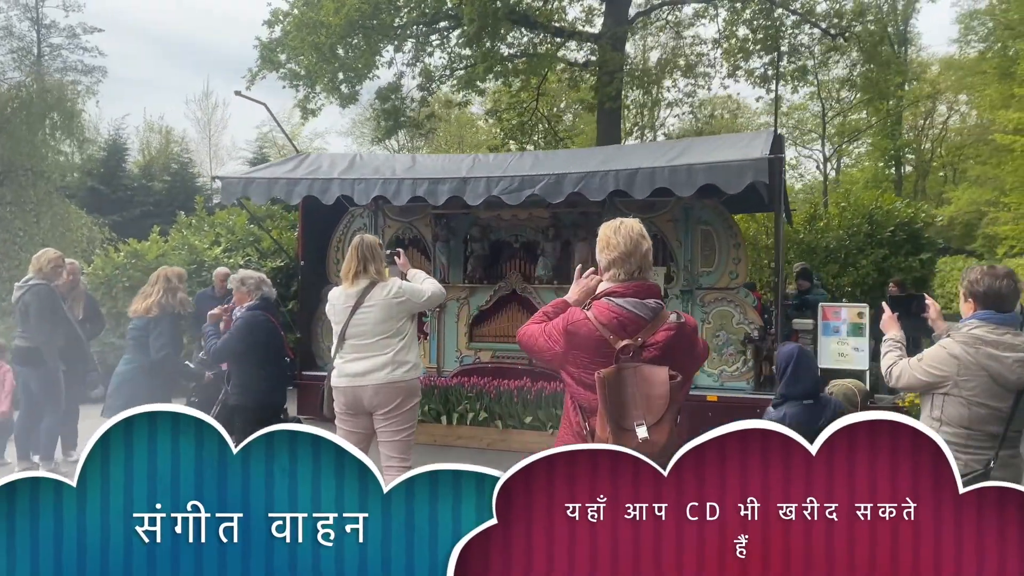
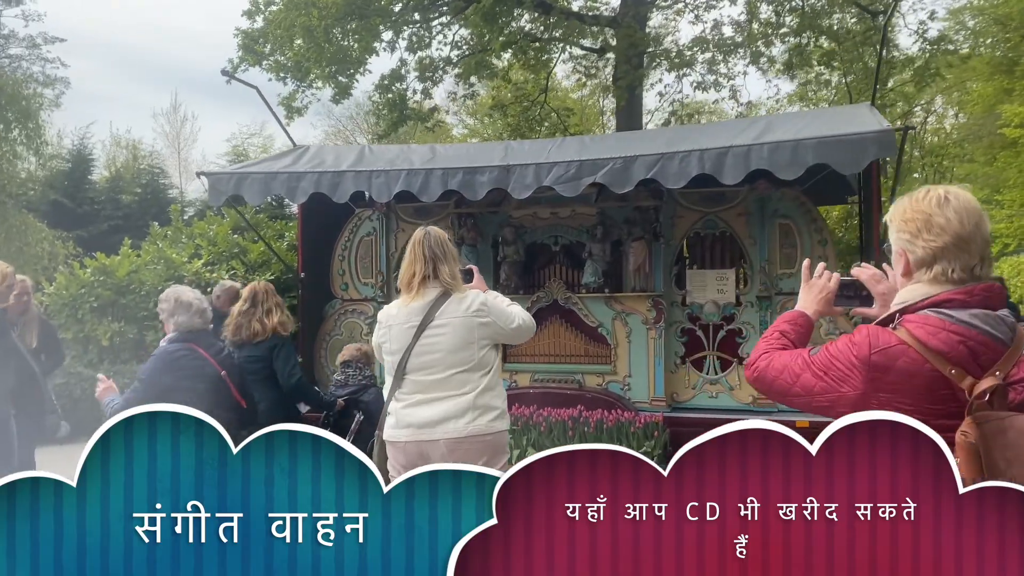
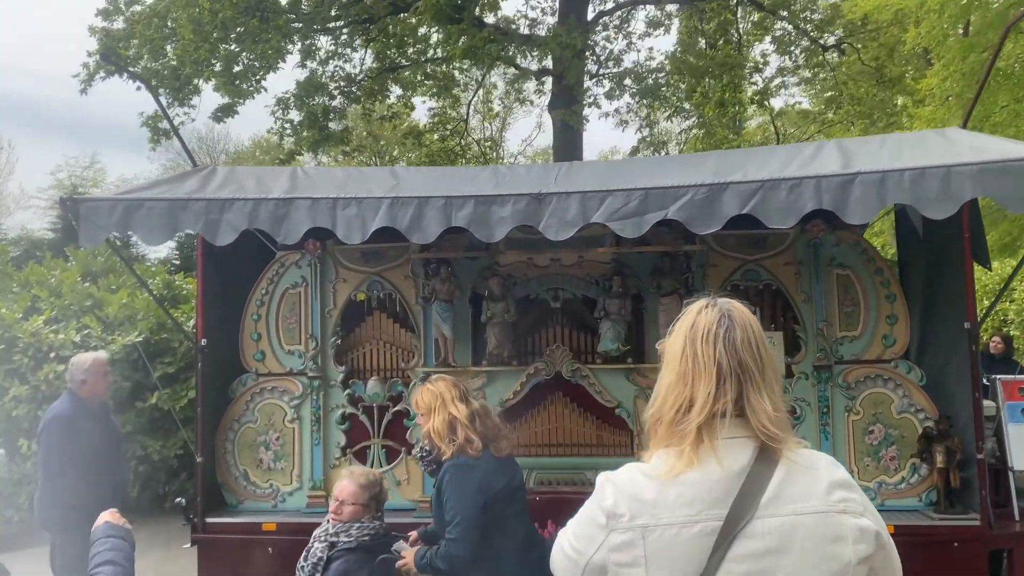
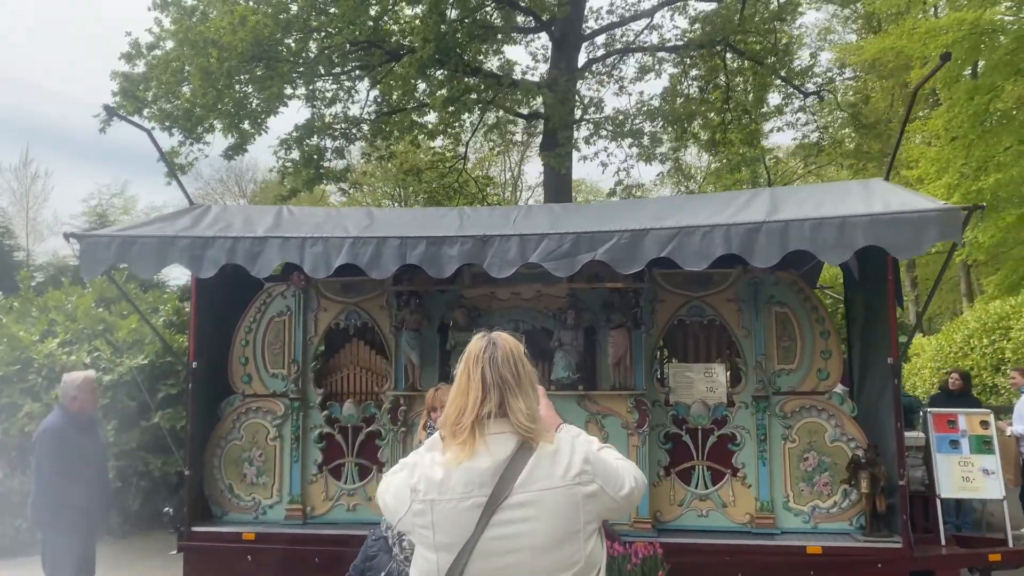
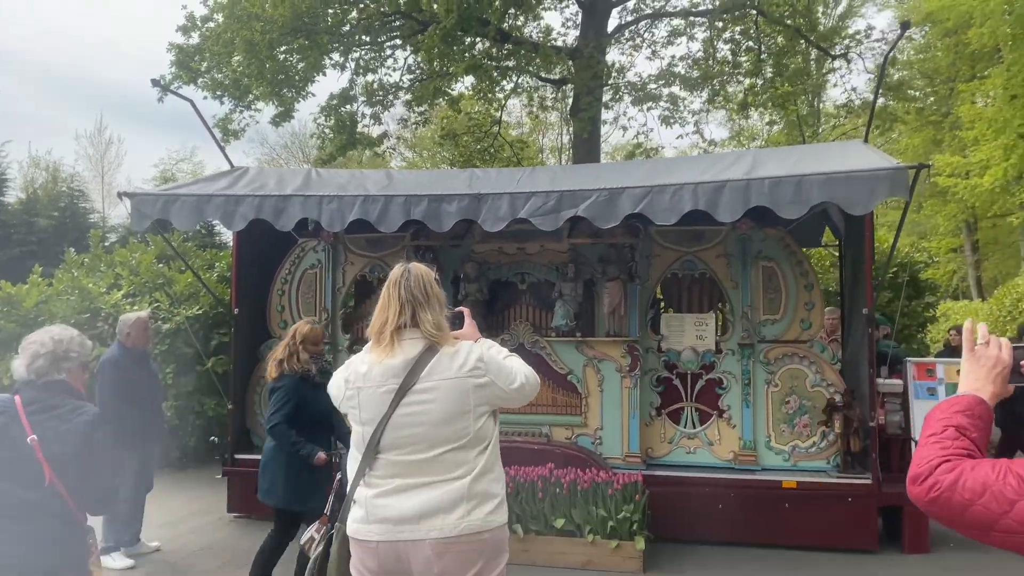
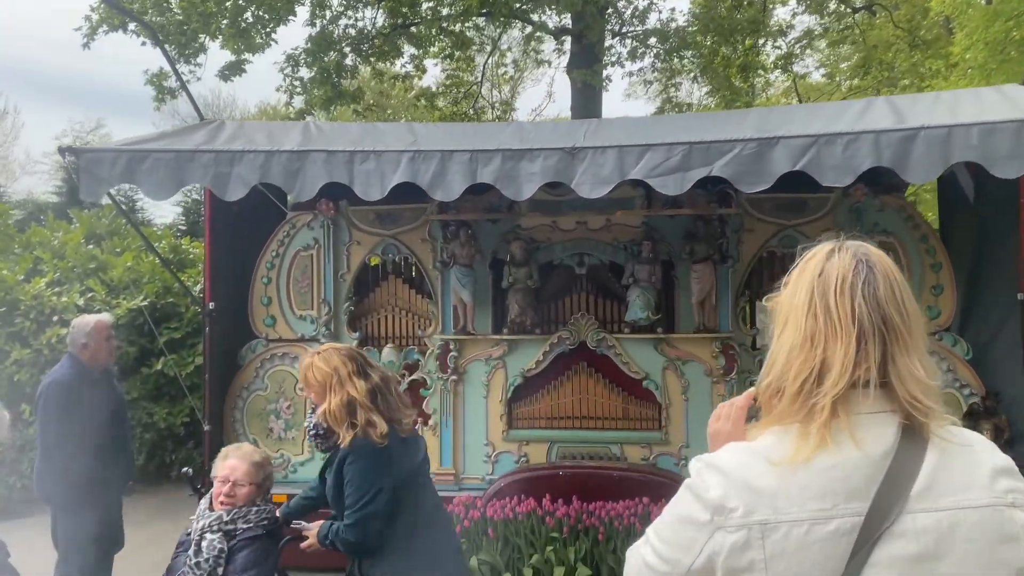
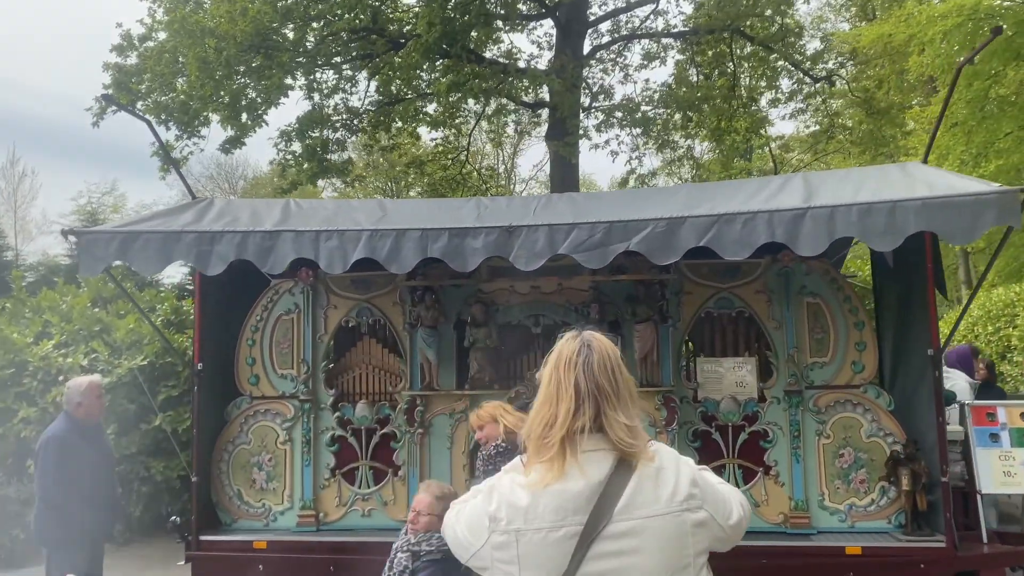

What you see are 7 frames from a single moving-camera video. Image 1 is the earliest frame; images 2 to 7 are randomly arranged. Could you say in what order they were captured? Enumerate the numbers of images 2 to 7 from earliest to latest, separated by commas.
2, 5, 4, 7, 3, 6
